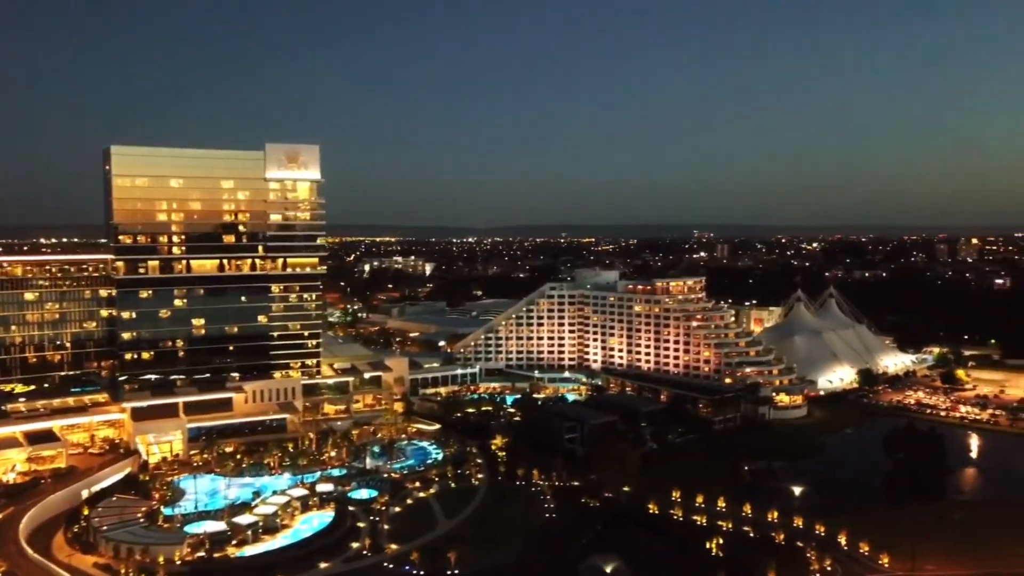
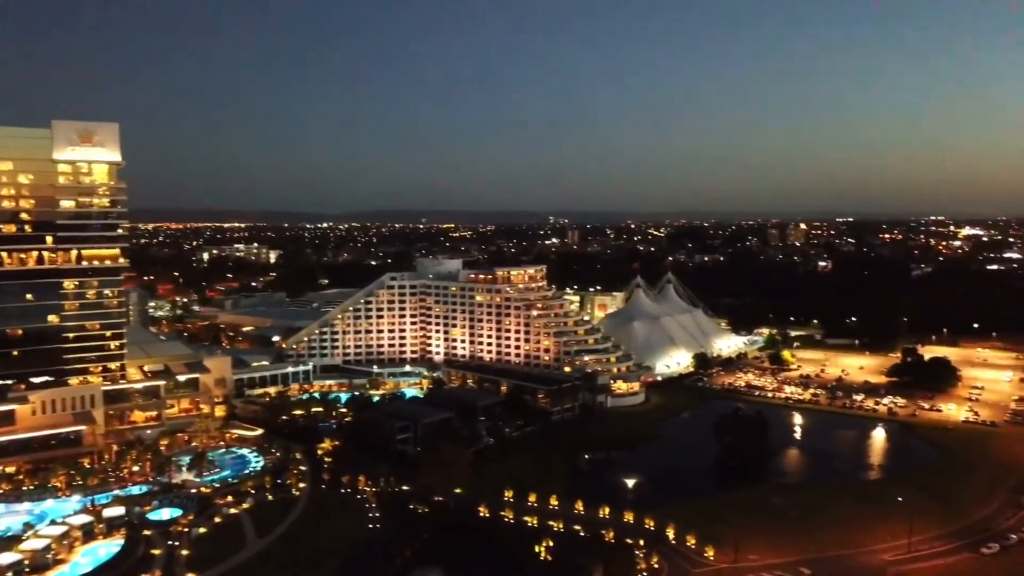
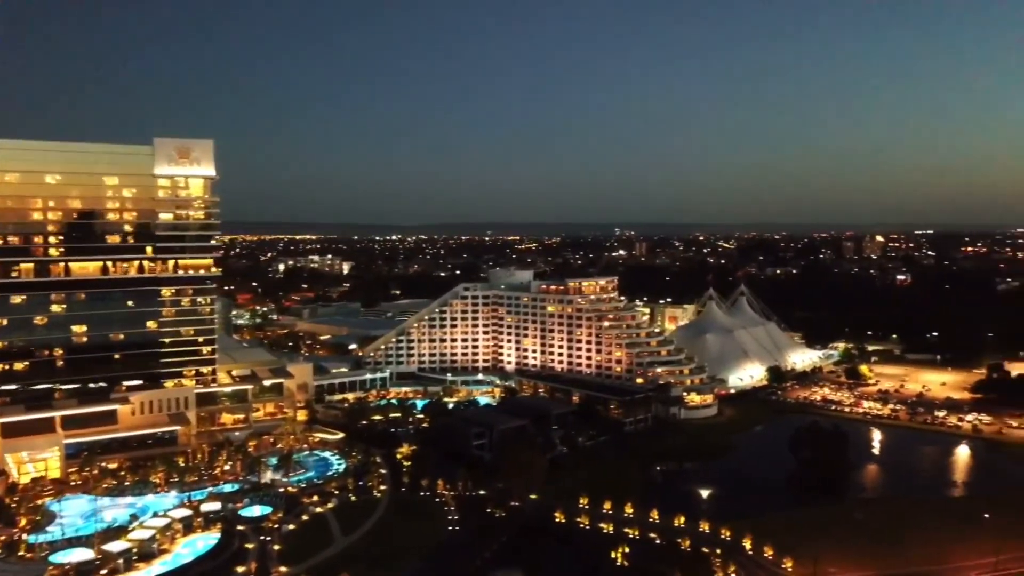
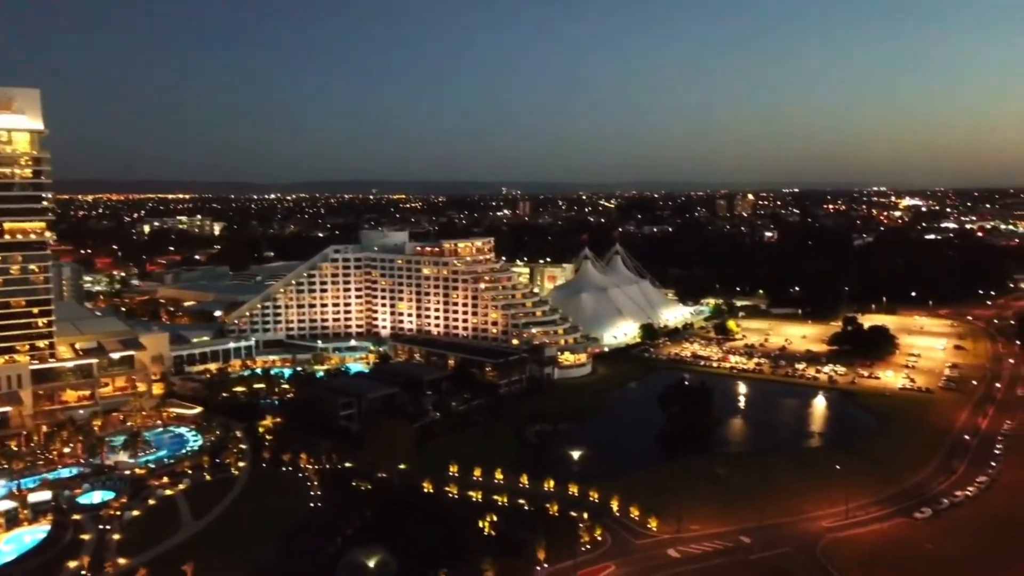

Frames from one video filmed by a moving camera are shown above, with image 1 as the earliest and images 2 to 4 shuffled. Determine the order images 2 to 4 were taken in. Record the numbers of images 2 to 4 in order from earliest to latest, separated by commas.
3, 2, 4
